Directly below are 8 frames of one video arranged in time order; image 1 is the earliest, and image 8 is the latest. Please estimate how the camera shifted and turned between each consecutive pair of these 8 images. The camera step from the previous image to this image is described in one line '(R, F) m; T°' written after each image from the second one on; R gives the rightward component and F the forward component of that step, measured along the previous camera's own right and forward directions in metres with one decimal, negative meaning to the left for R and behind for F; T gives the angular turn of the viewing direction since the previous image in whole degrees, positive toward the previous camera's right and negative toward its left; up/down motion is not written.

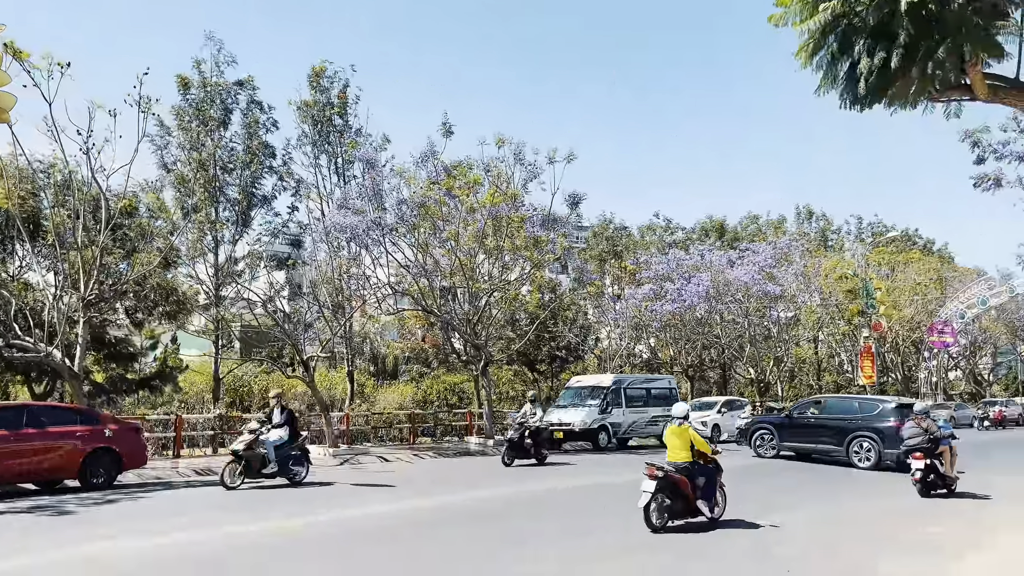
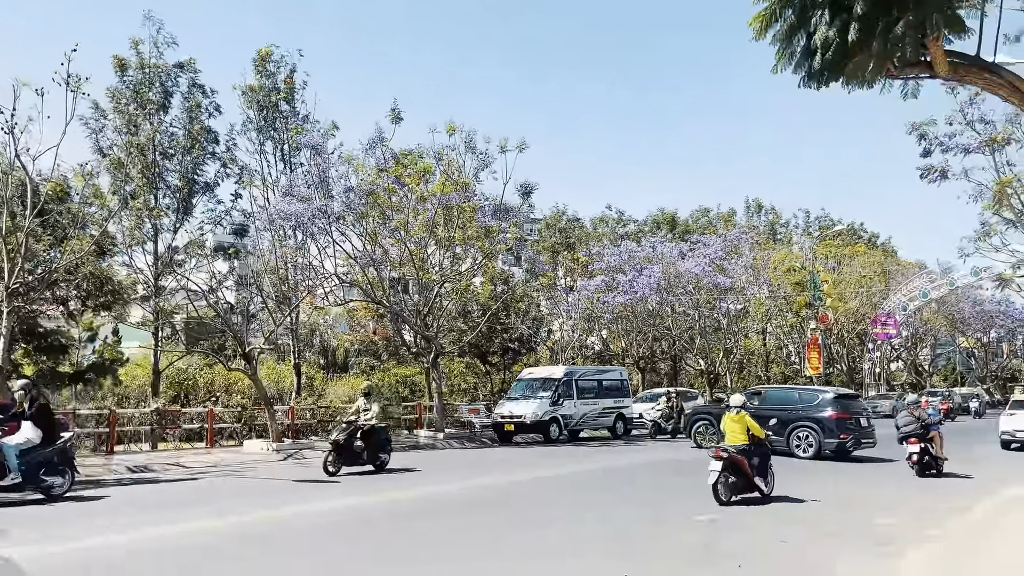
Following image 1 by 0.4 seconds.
(+0.1, +0.3) m; +3°
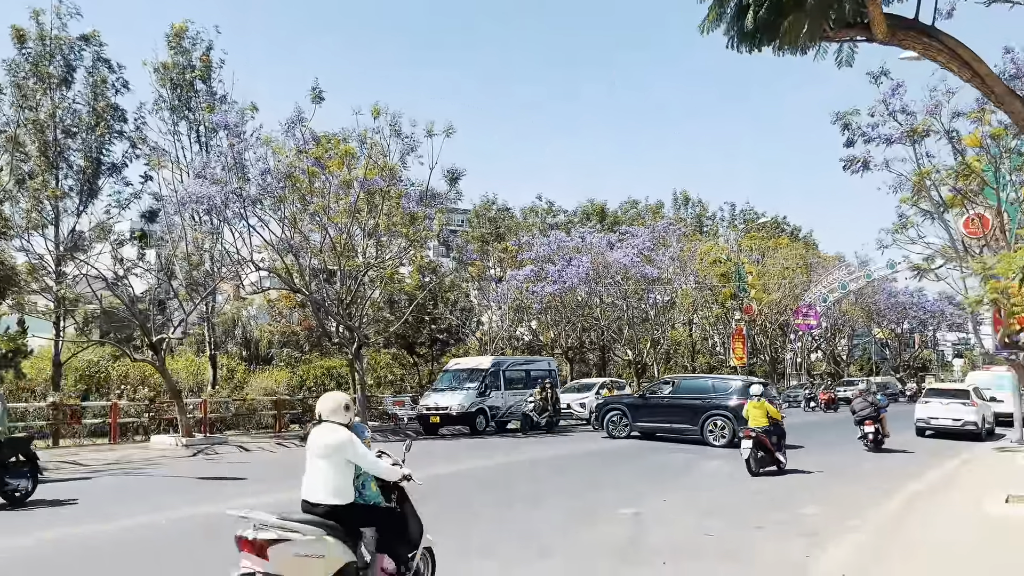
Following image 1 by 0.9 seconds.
(+0.1, +0.5) m; +5°
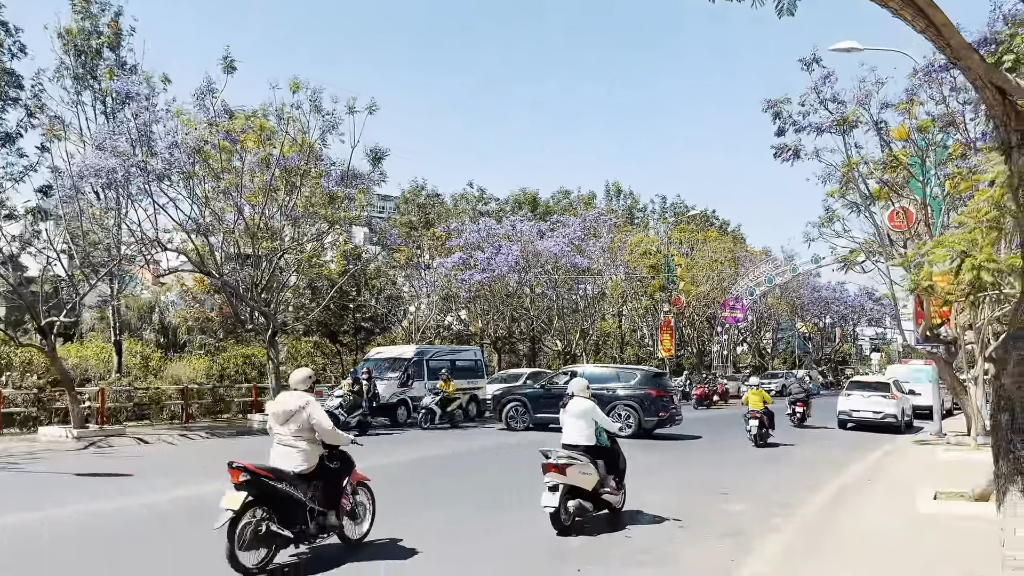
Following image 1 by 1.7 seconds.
(+0.2, +0.7) m; +5°
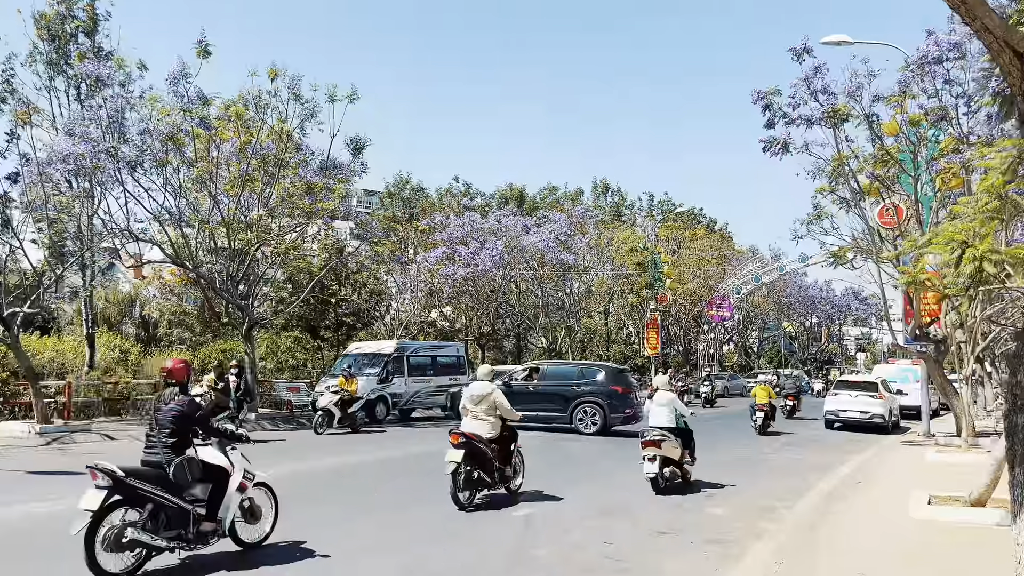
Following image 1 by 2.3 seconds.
(+0.1, +0.5) m; +1°
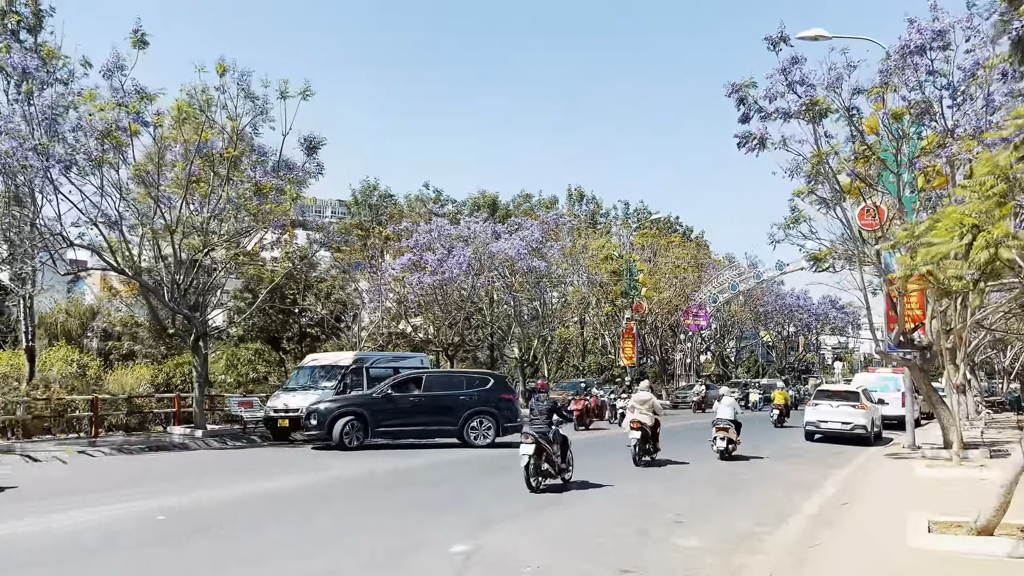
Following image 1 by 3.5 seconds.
(+0.3, +1.1) m; +1°
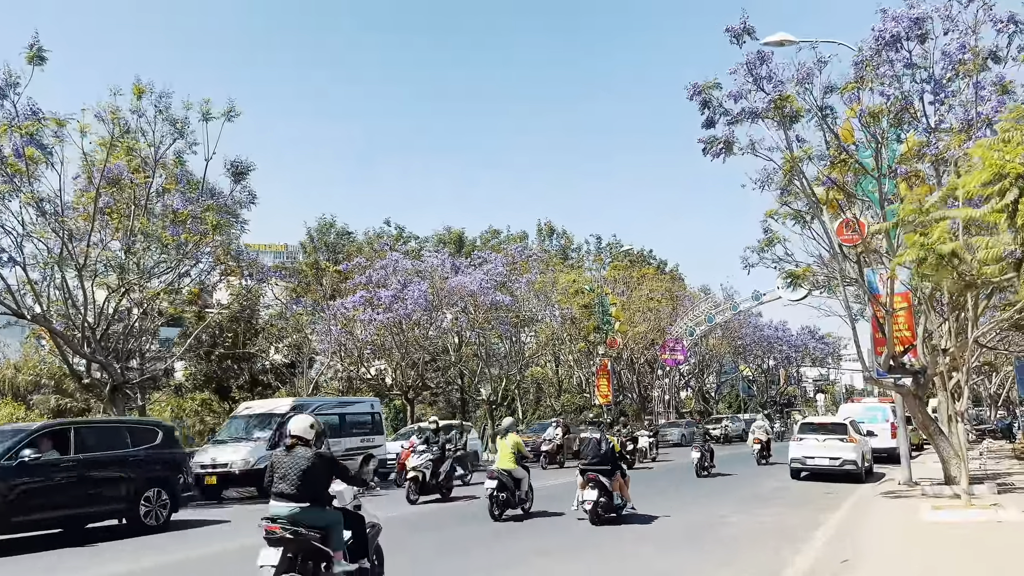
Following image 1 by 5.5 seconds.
(+0.6, +1.7) m; +1°
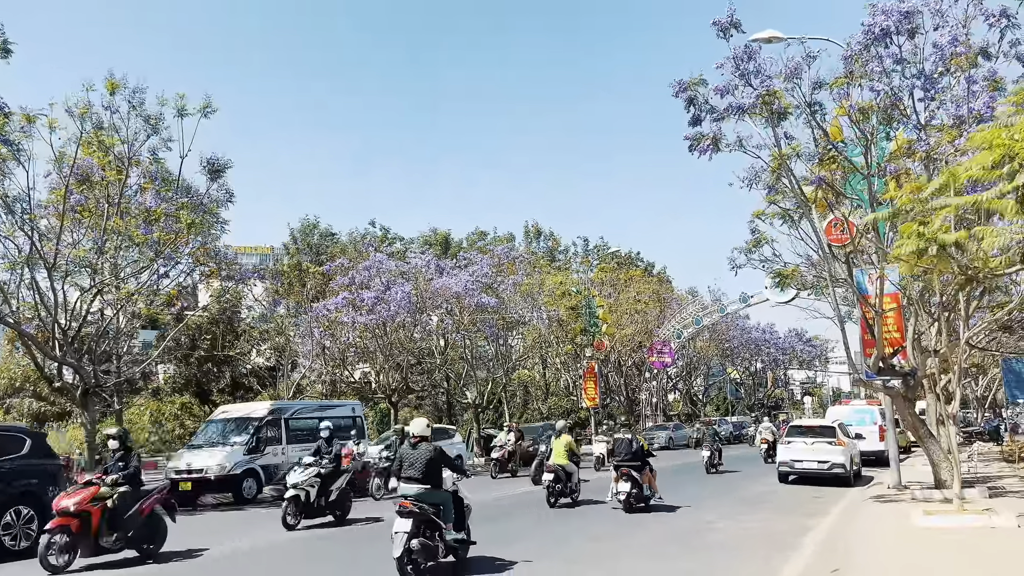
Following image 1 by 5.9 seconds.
(+0.1, +0.4) m; +1°
